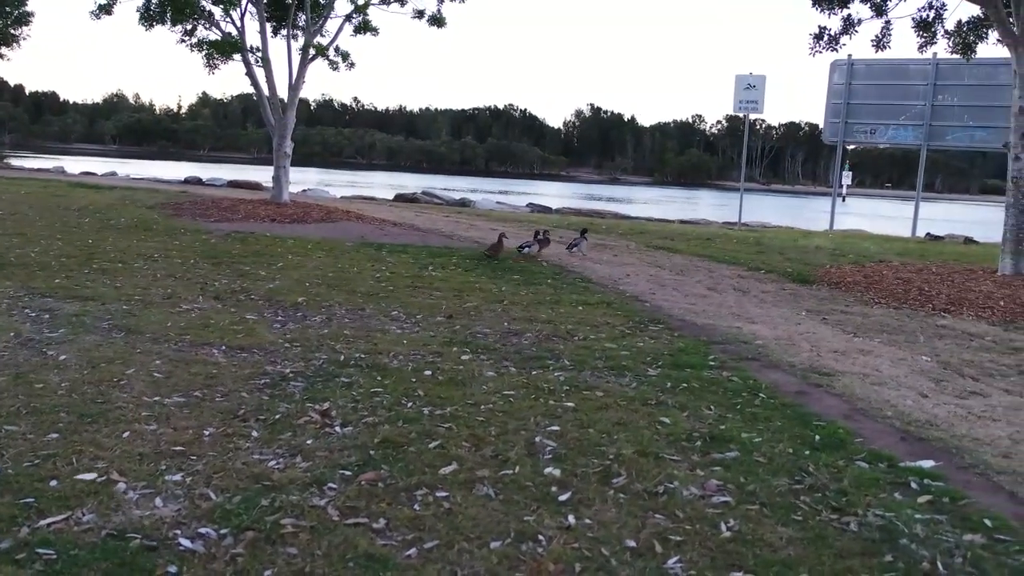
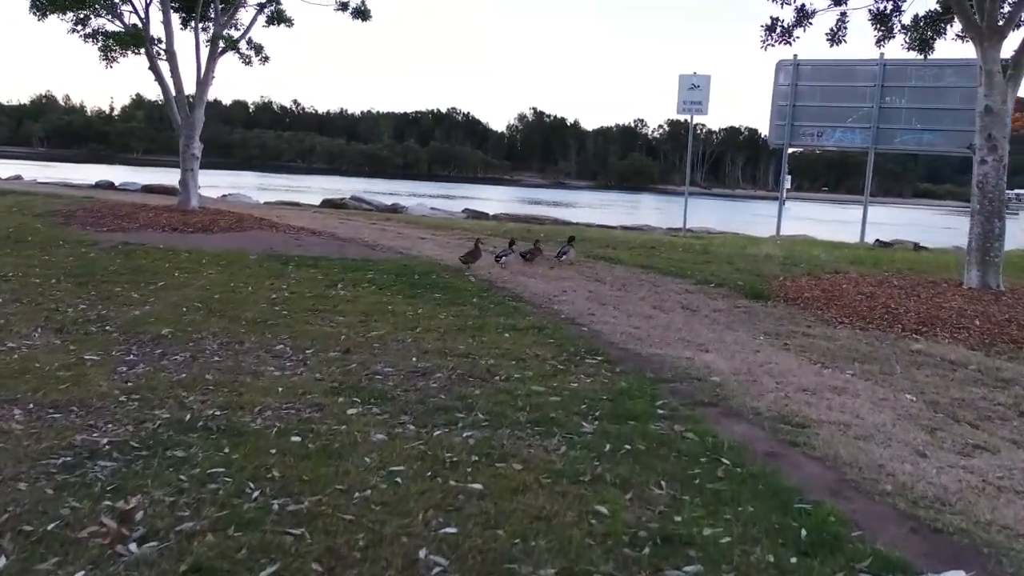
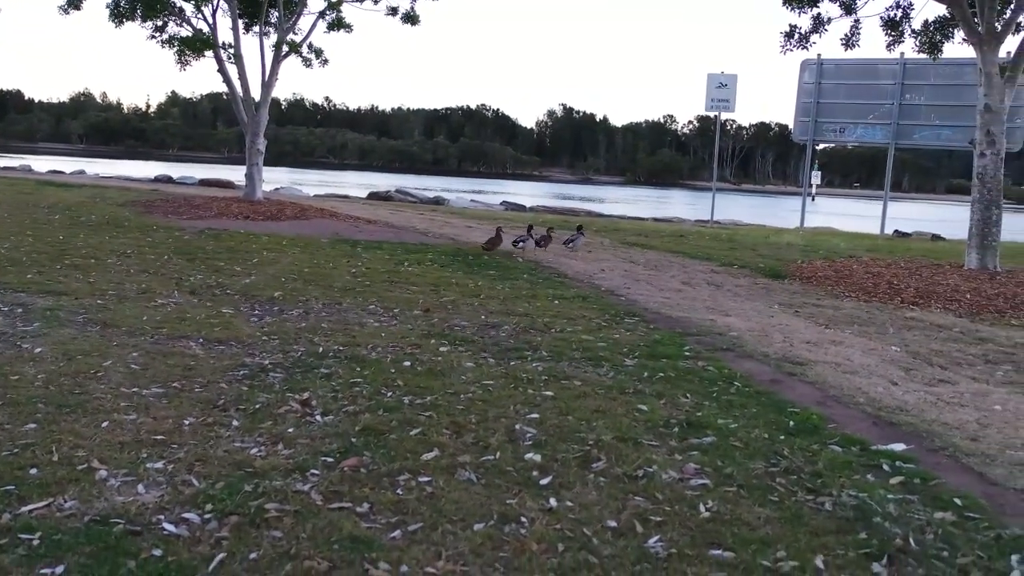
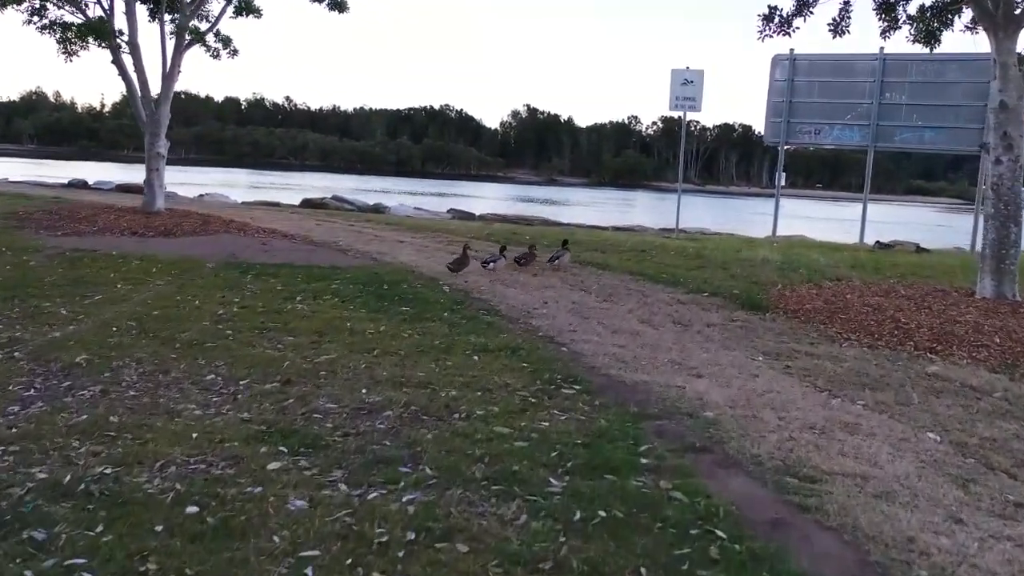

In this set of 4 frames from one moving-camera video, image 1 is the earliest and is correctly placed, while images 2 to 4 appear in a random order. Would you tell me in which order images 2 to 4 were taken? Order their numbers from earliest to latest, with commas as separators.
3, 2, 4
